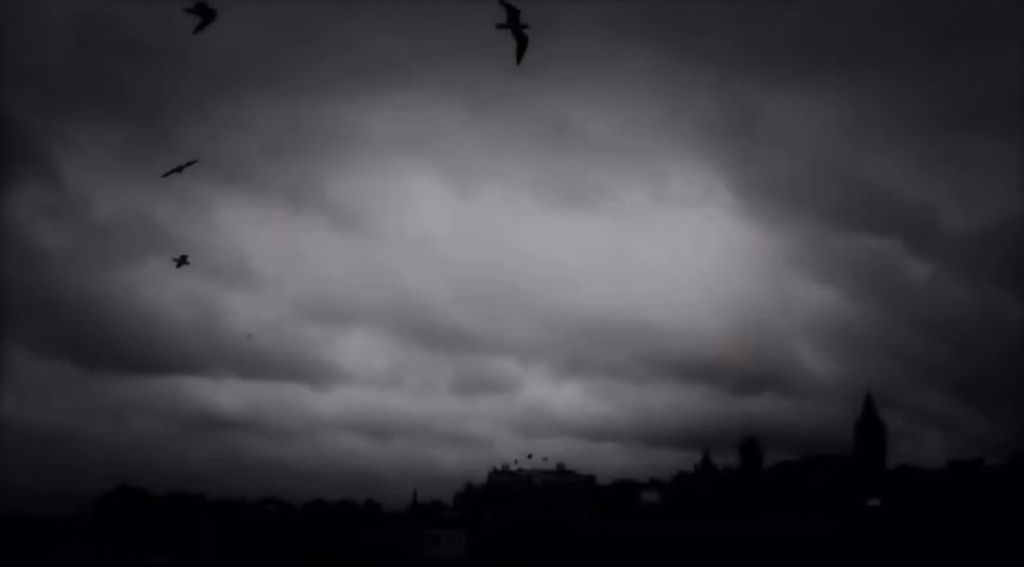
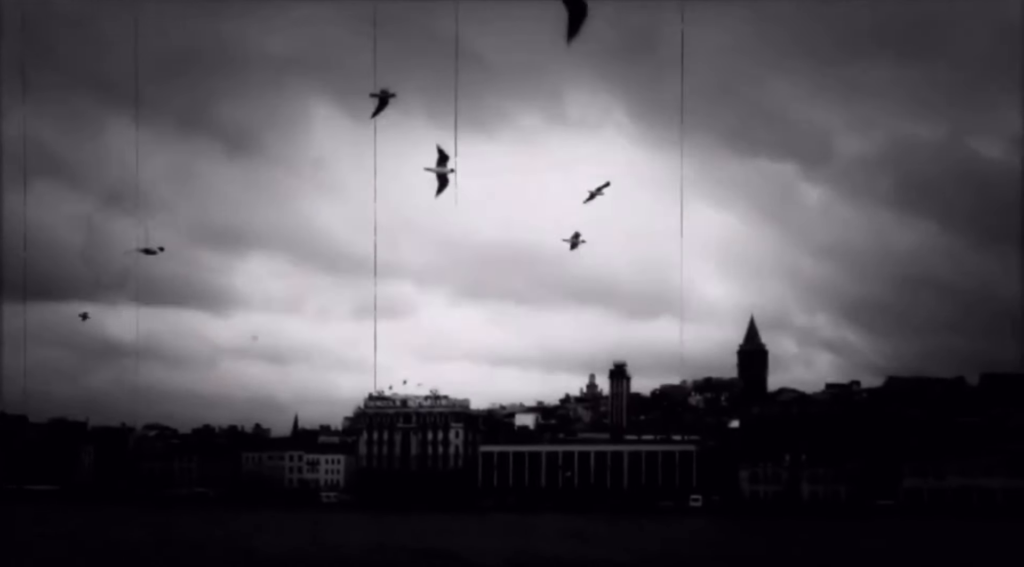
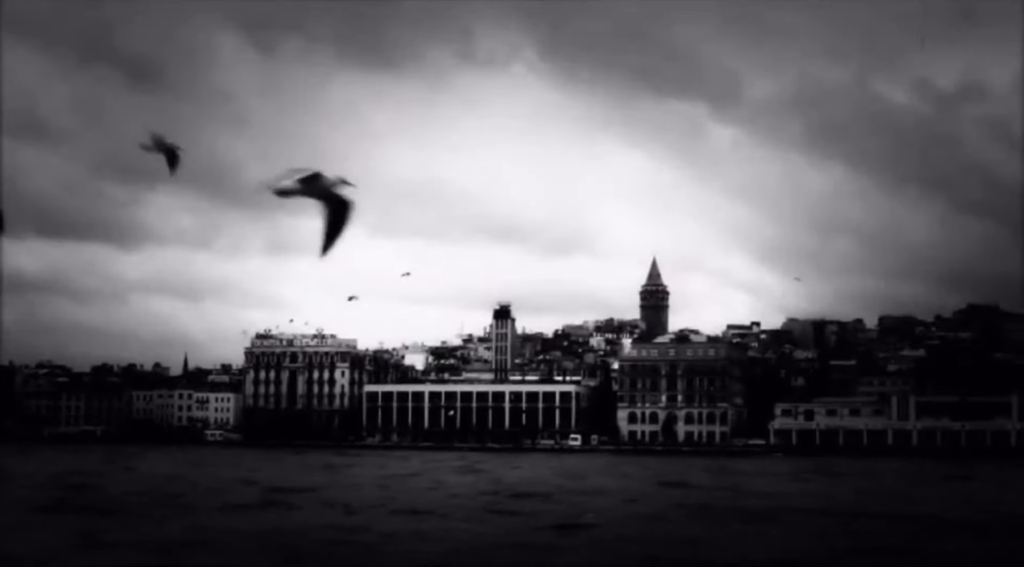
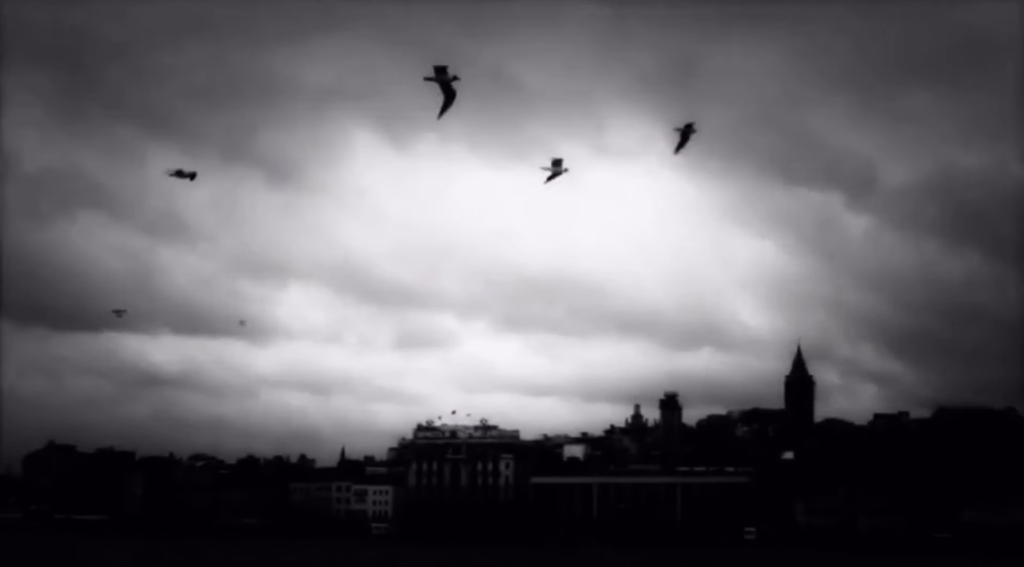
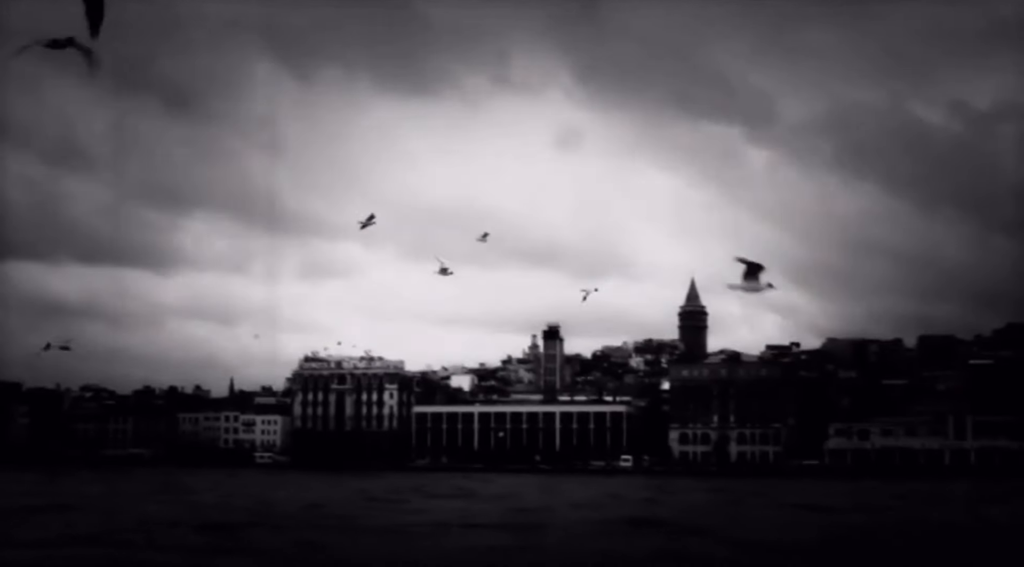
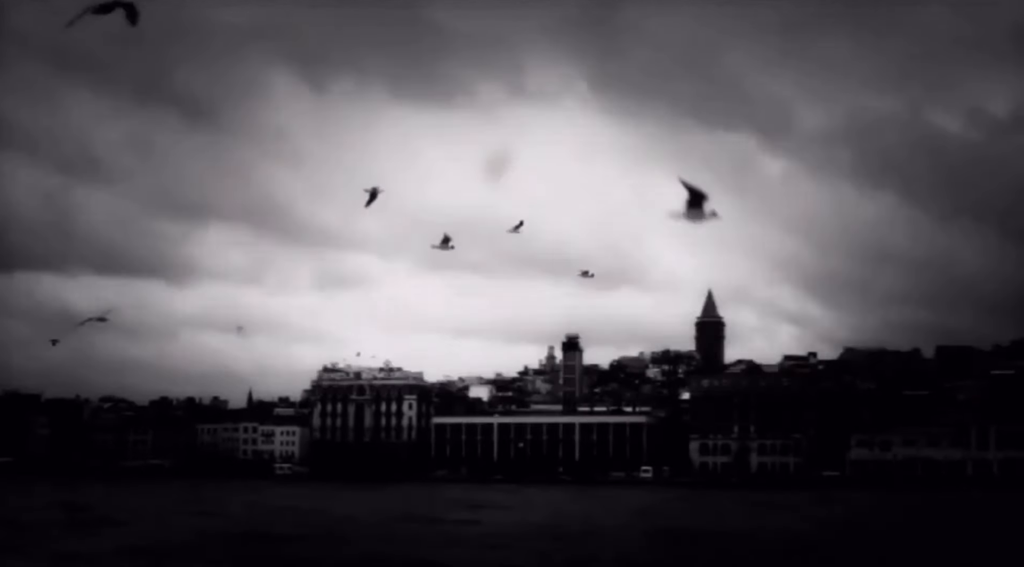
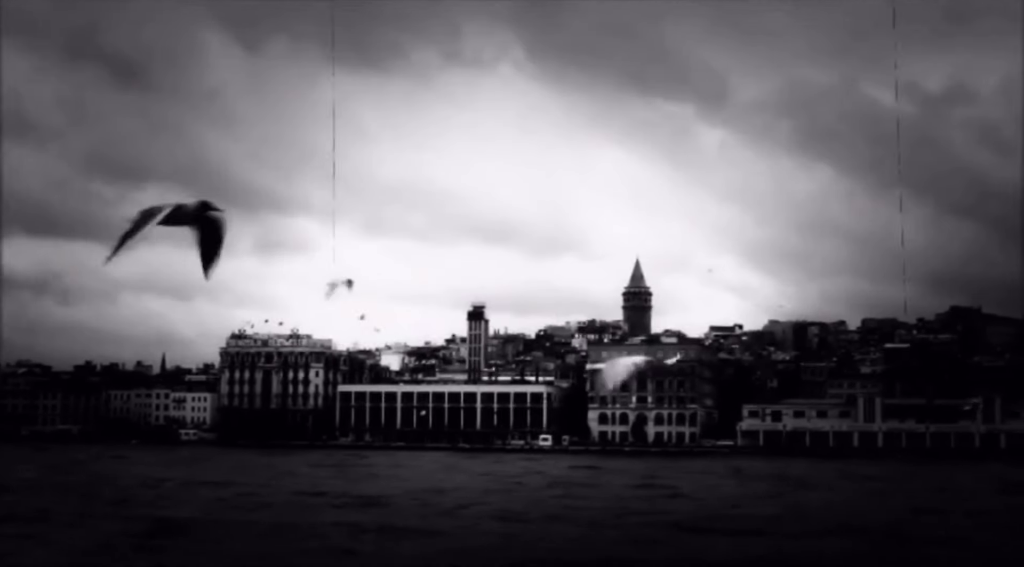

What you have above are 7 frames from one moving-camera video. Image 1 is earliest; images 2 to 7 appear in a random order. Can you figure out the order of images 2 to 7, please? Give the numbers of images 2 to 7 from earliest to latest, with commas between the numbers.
4, 2, 6, 5, 3, 7
